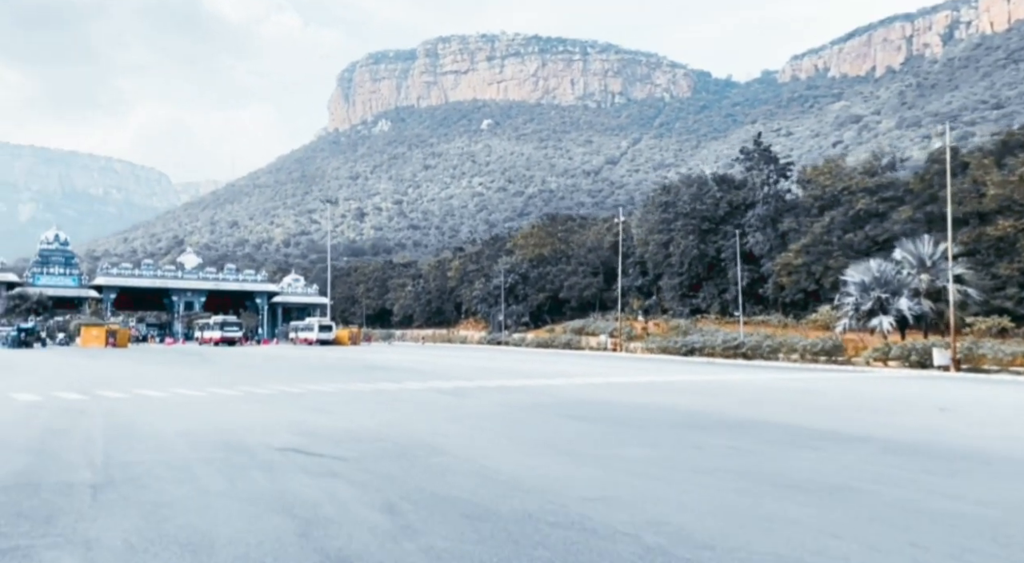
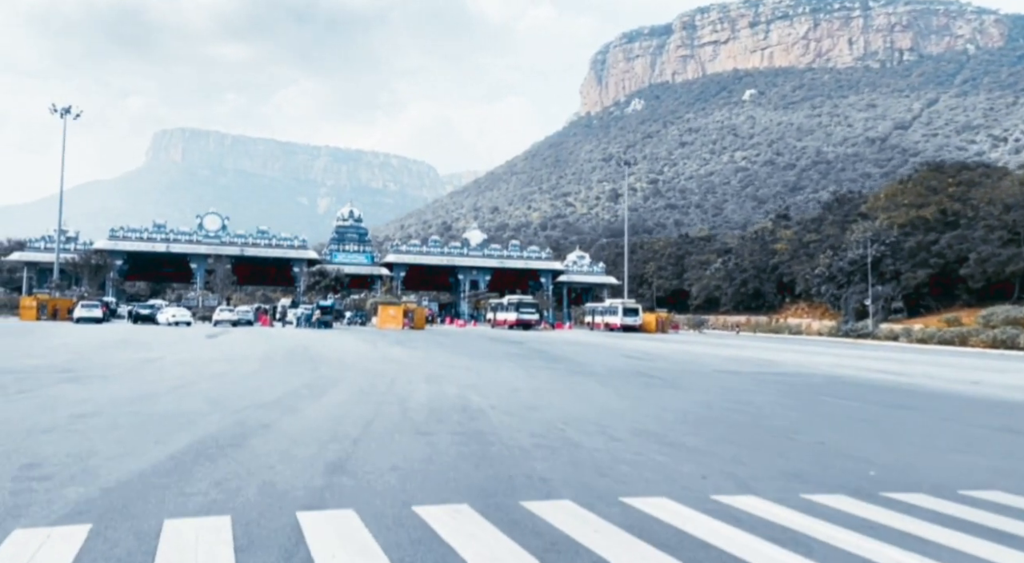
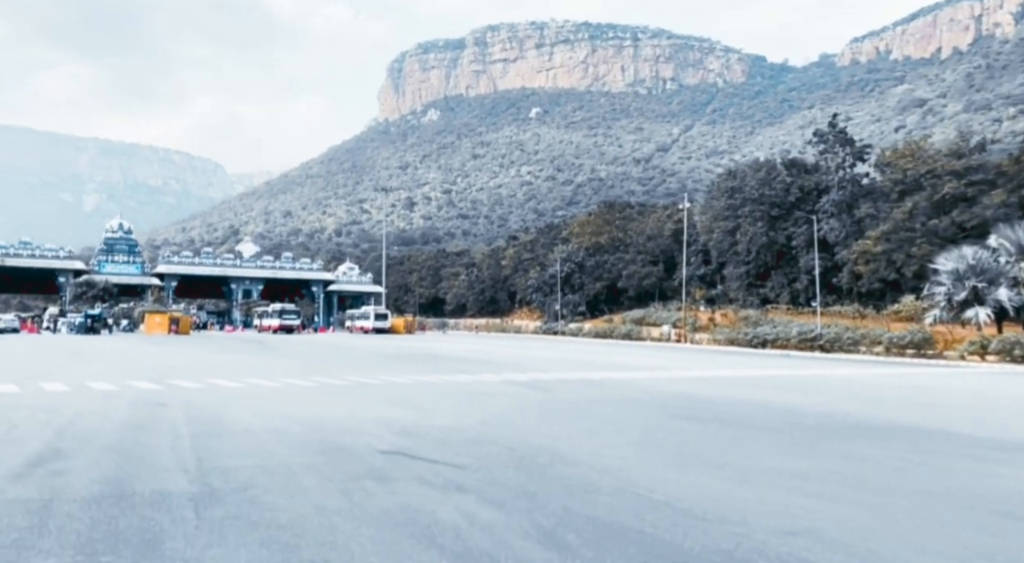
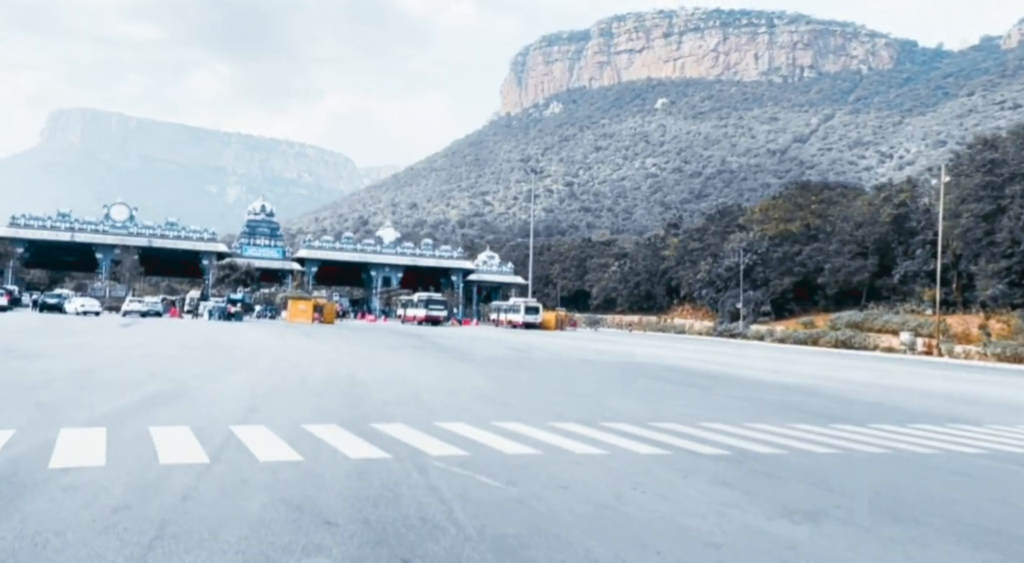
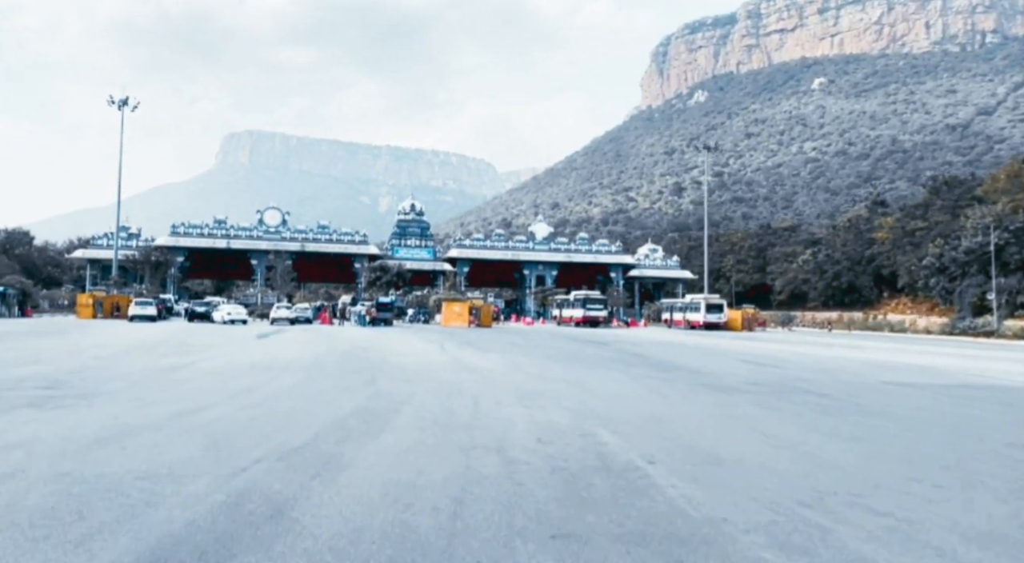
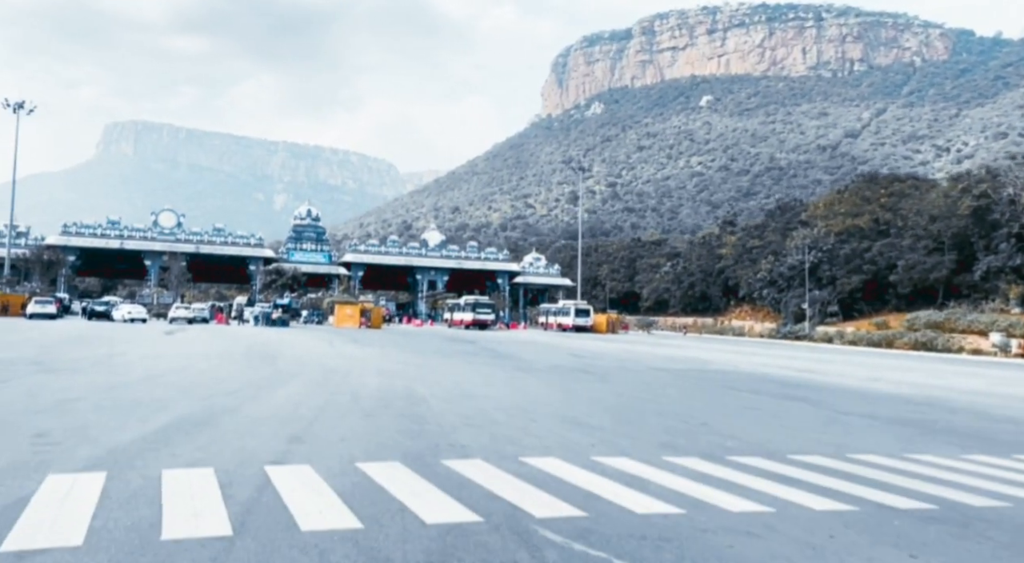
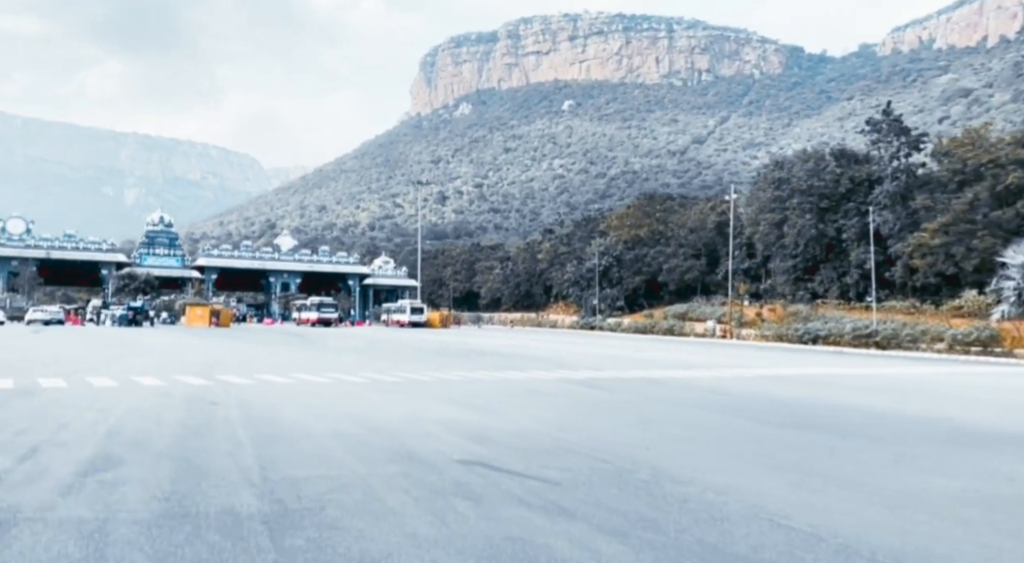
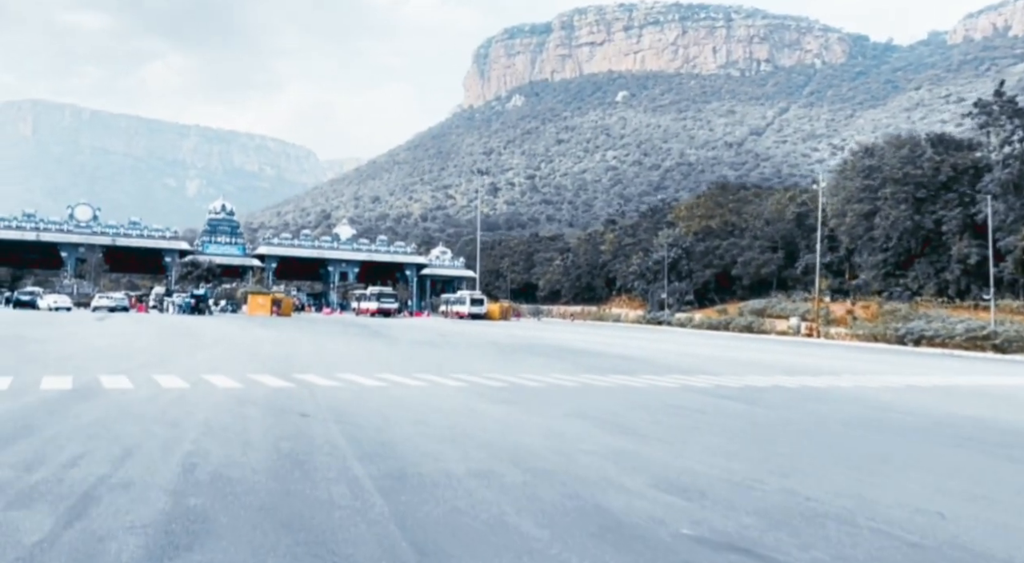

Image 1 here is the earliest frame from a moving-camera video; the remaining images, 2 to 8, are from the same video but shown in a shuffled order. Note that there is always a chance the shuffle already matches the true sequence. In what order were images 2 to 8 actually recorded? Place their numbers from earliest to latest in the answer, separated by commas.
3, 7, 8, 4, 6, 2, 5
